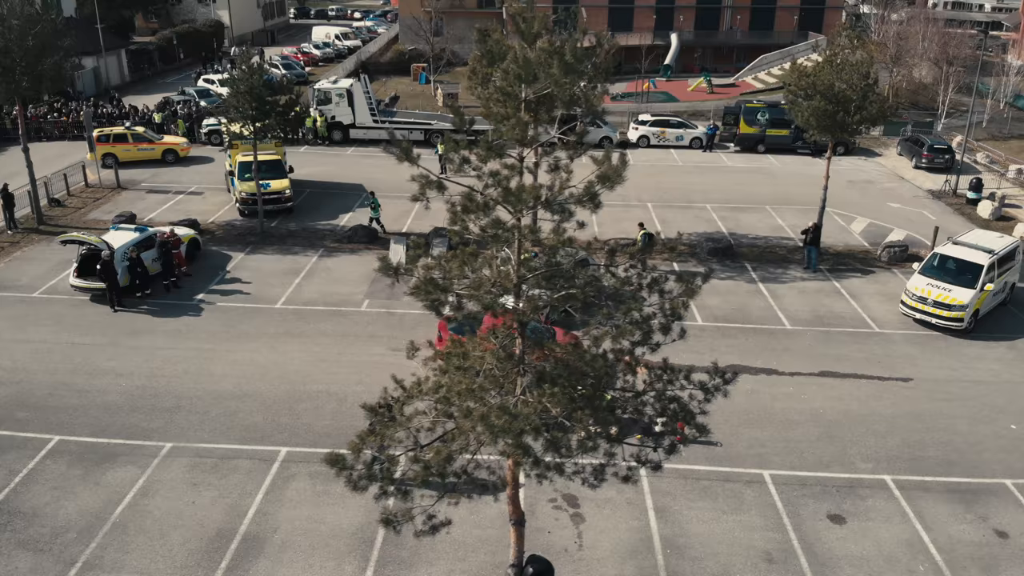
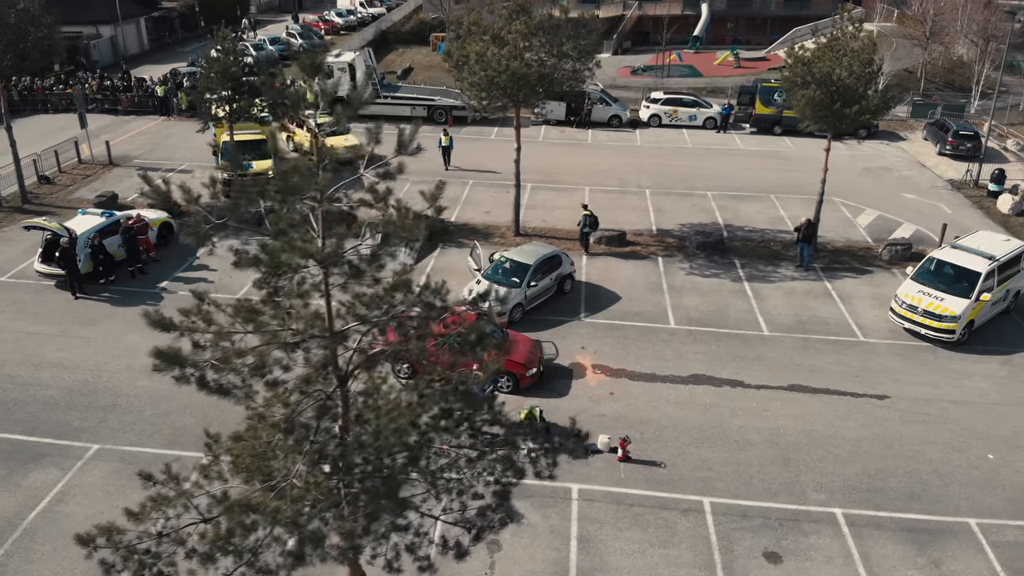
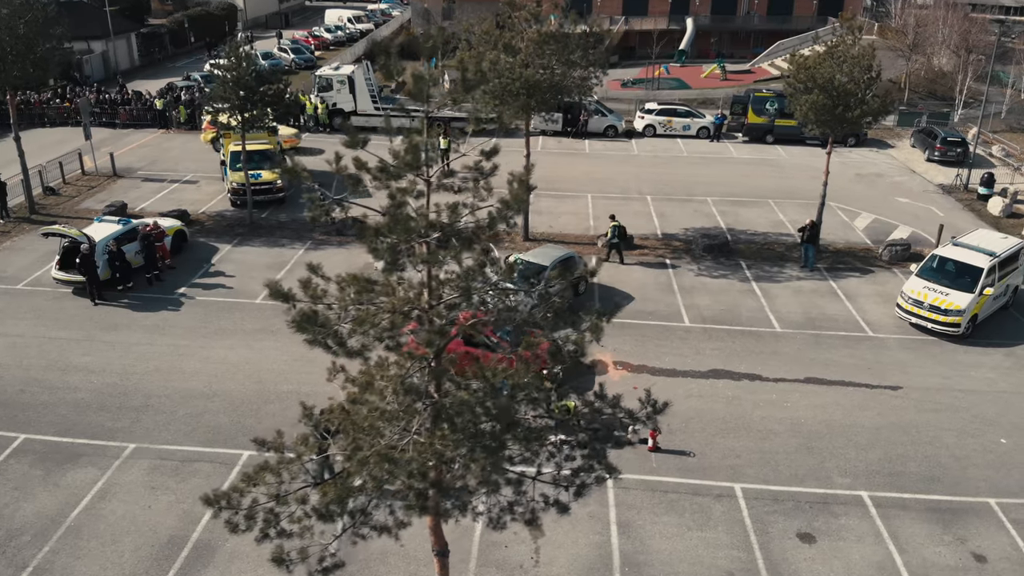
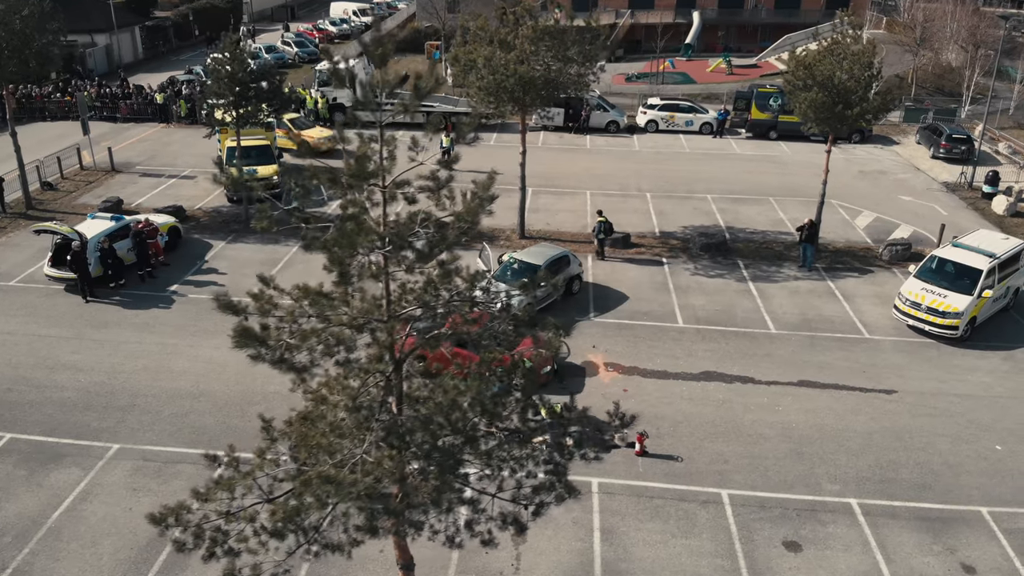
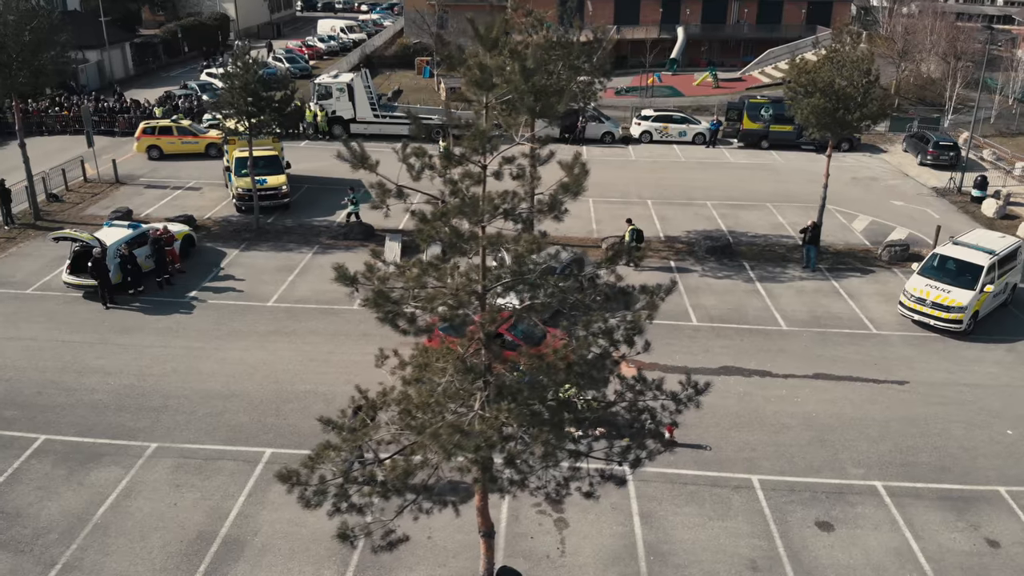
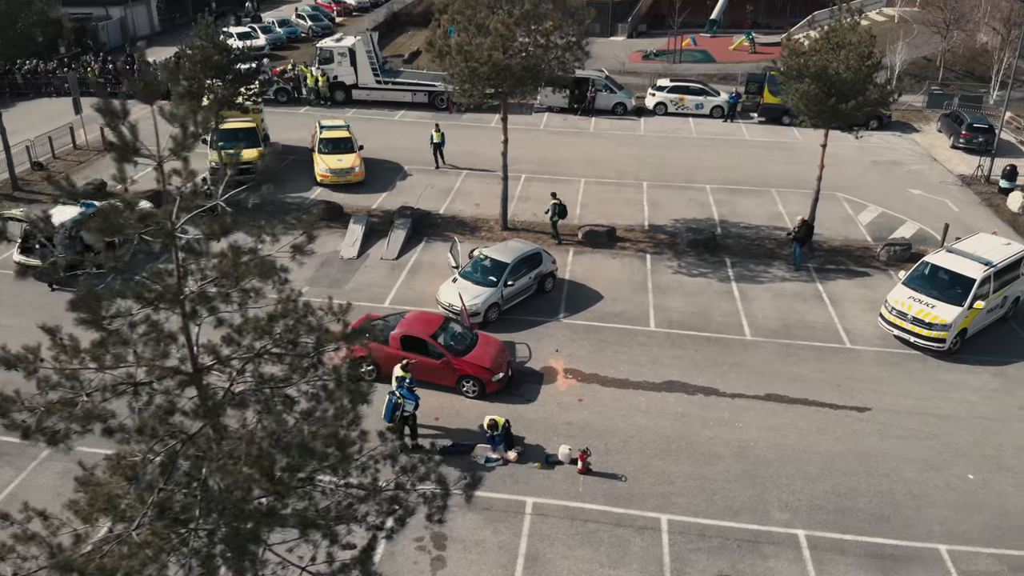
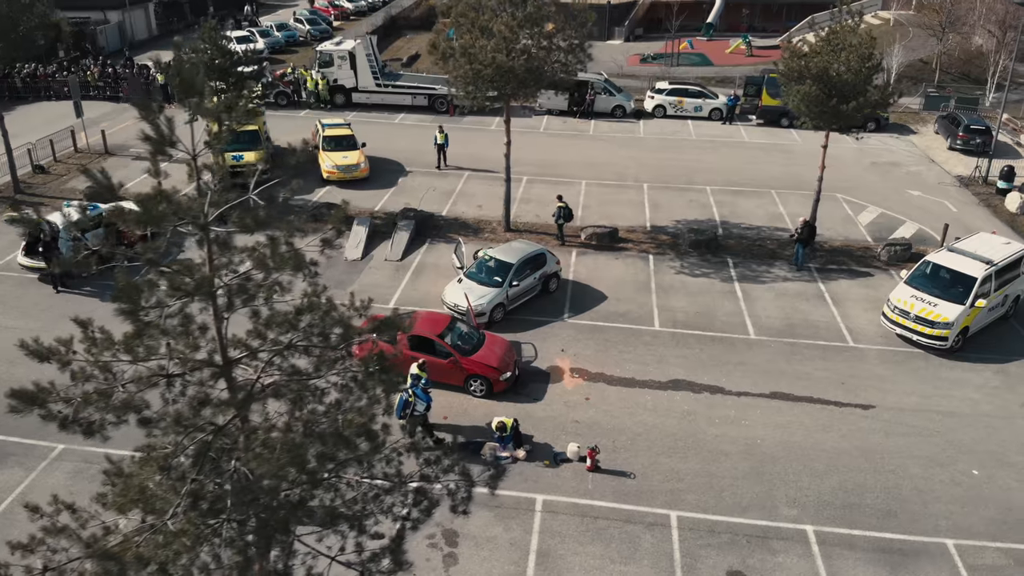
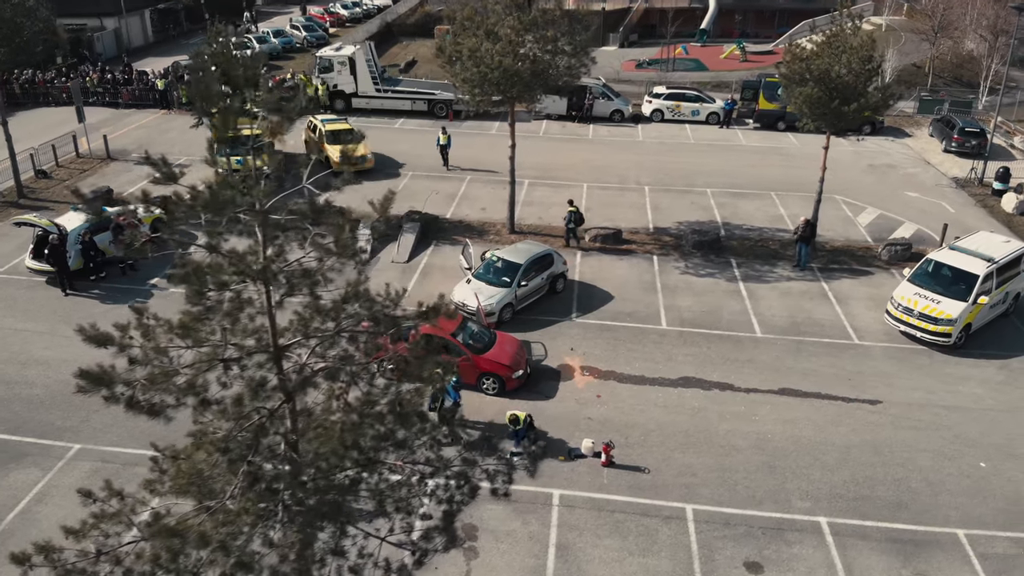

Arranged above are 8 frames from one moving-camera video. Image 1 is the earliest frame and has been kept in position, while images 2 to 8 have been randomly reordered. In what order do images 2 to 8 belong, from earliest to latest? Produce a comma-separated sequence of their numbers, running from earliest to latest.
5, 3, 4, 2, 8, 7, 6
